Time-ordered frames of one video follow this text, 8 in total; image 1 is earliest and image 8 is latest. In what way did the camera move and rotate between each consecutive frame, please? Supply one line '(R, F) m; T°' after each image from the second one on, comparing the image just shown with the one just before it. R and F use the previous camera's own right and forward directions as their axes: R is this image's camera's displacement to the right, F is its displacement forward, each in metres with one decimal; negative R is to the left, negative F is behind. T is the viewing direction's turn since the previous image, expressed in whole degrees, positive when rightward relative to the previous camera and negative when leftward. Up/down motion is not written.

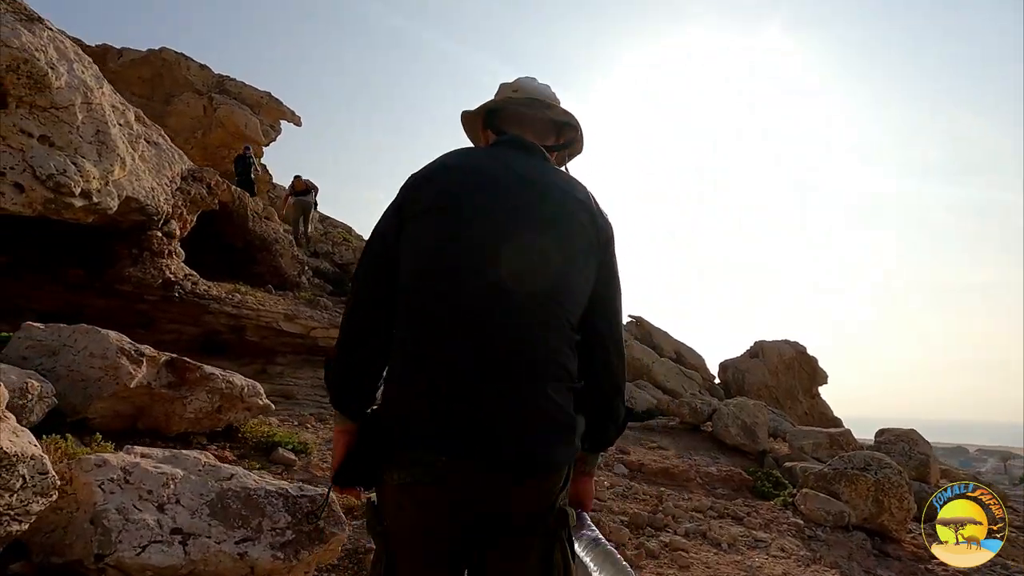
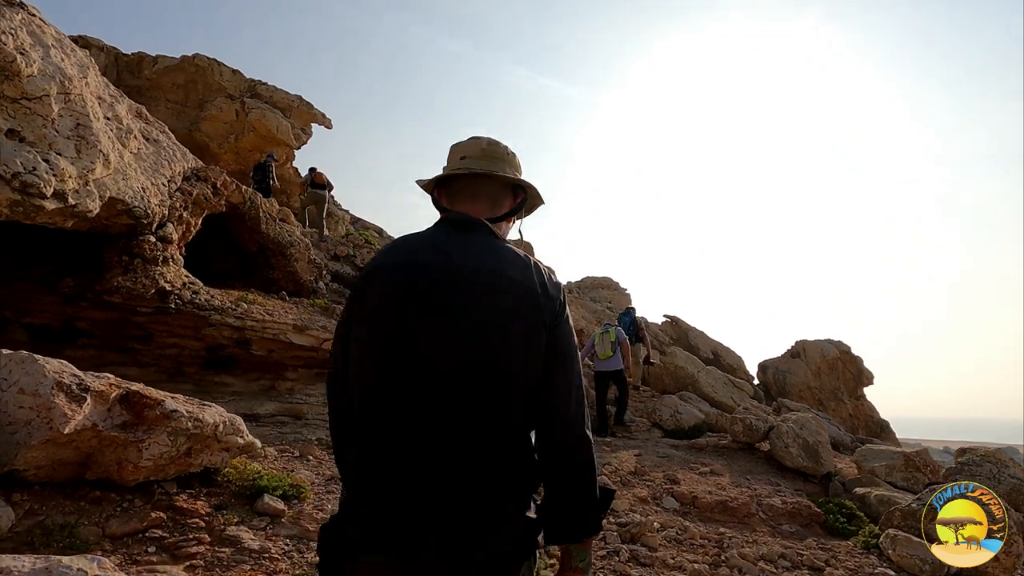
(0.0, +1.0) m; -3°
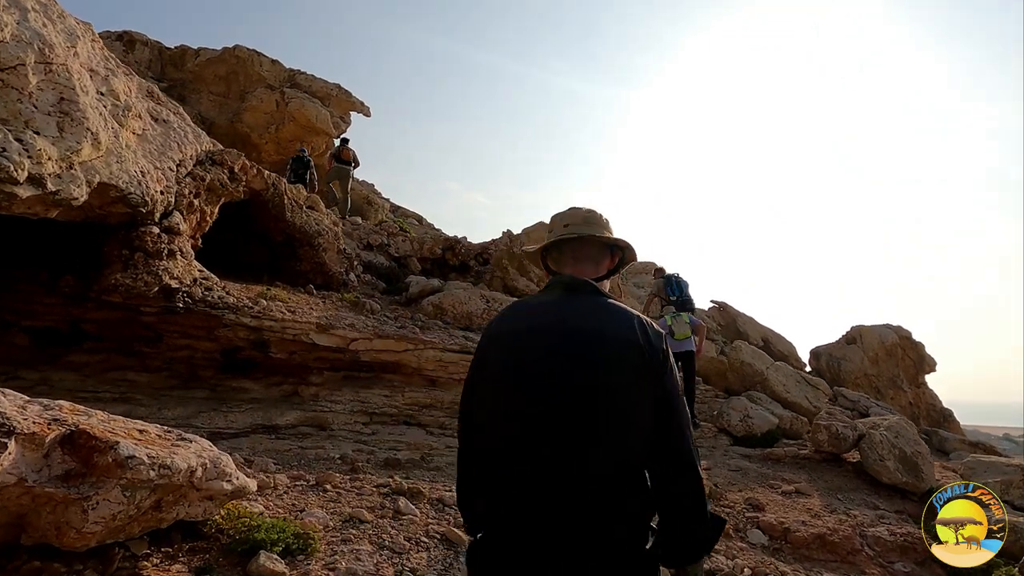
(-0.1, +1.1) m; -3°
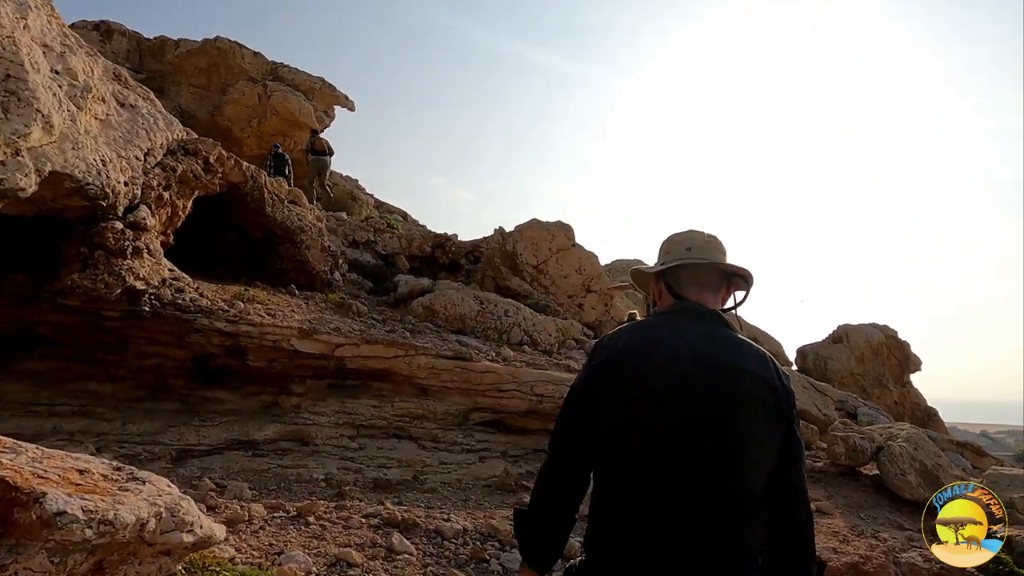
(-0.2, +0.6) m; +1°
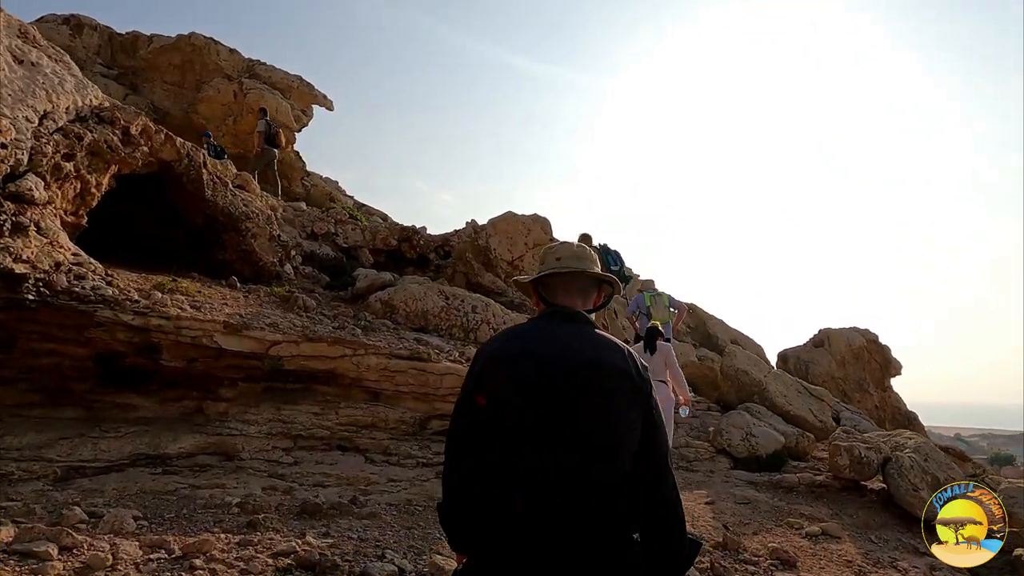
(+0.2, +1.0) m; +2°
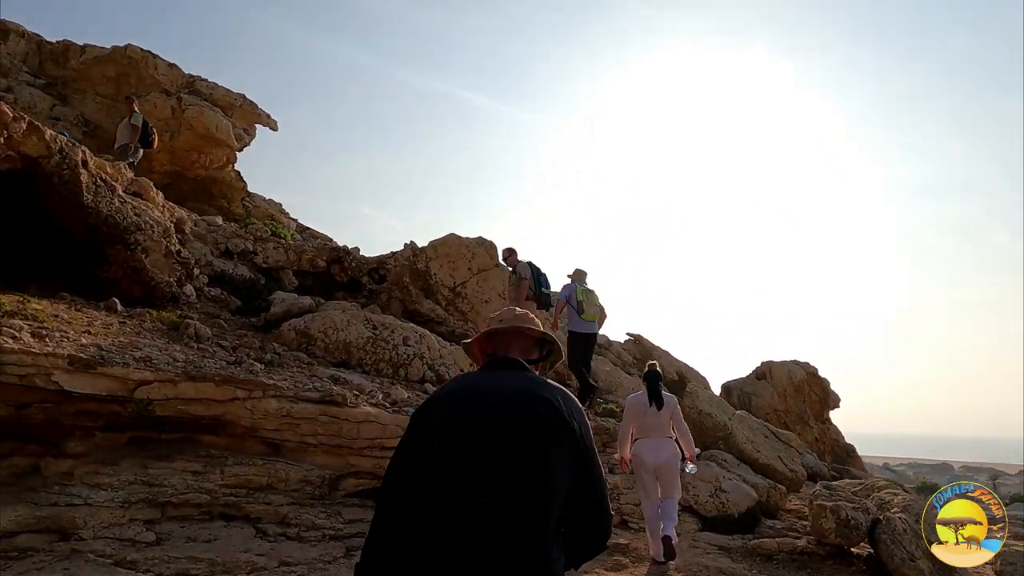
(+0.1, +1.2) m; +5°
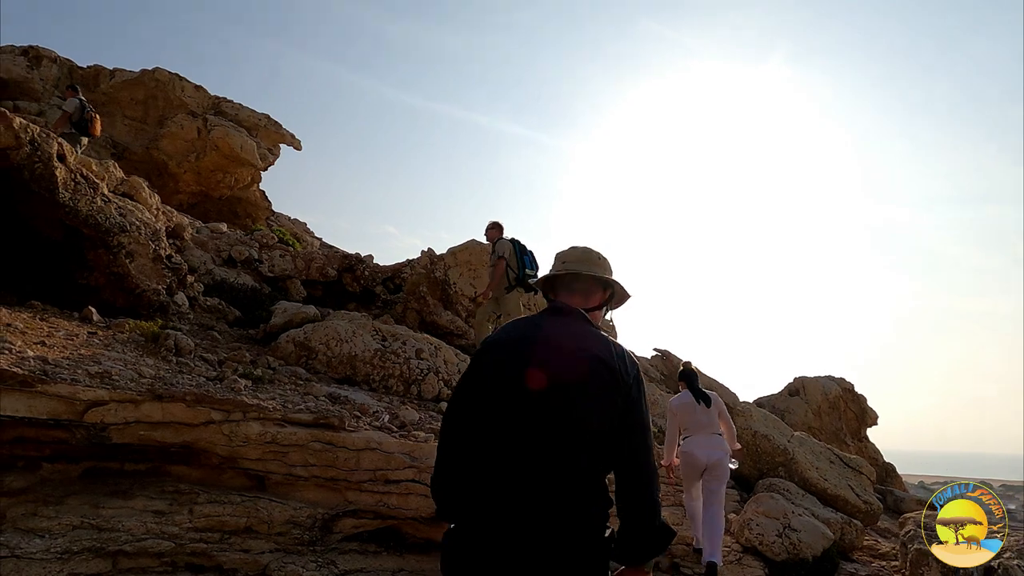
(0.0, +1.0) m; -2°
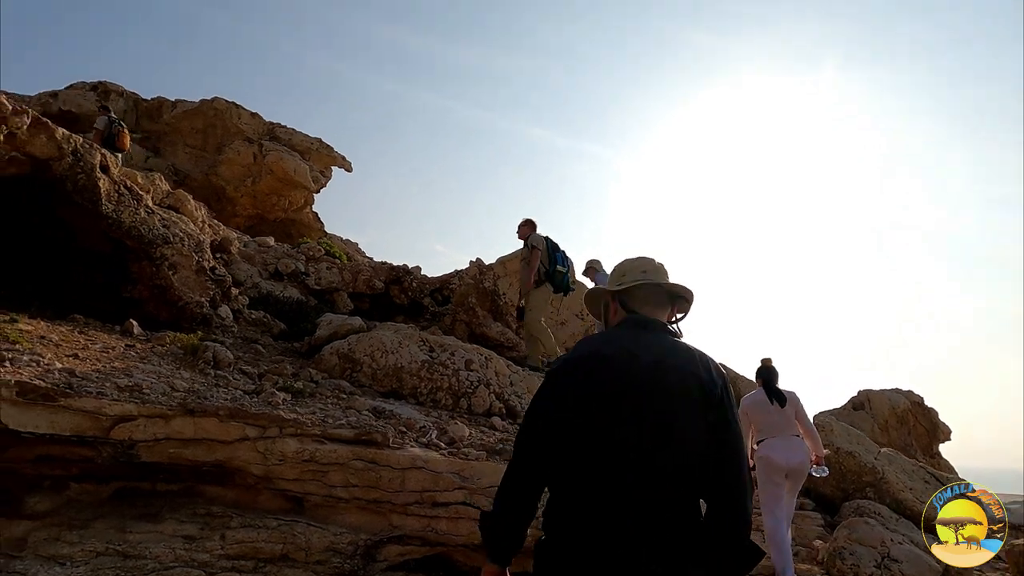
(-0.1, +0.5) m; -4°
